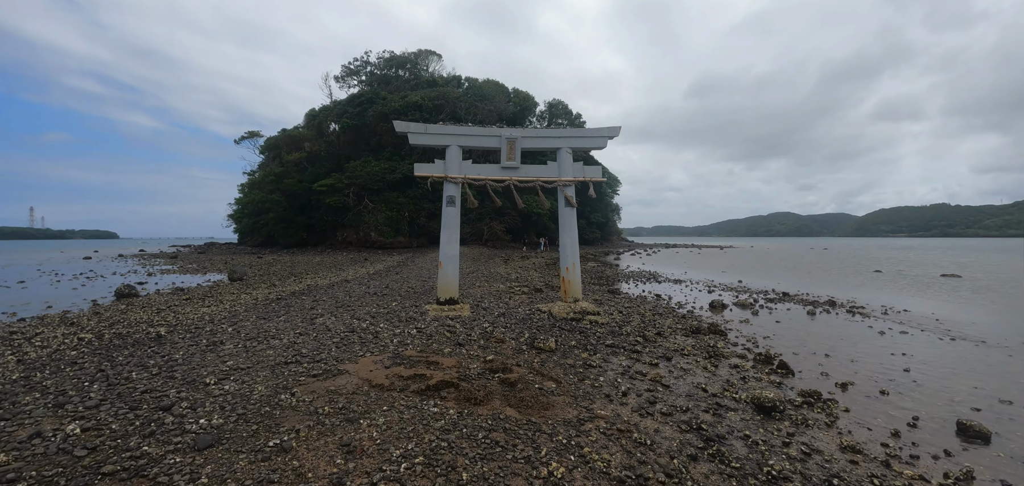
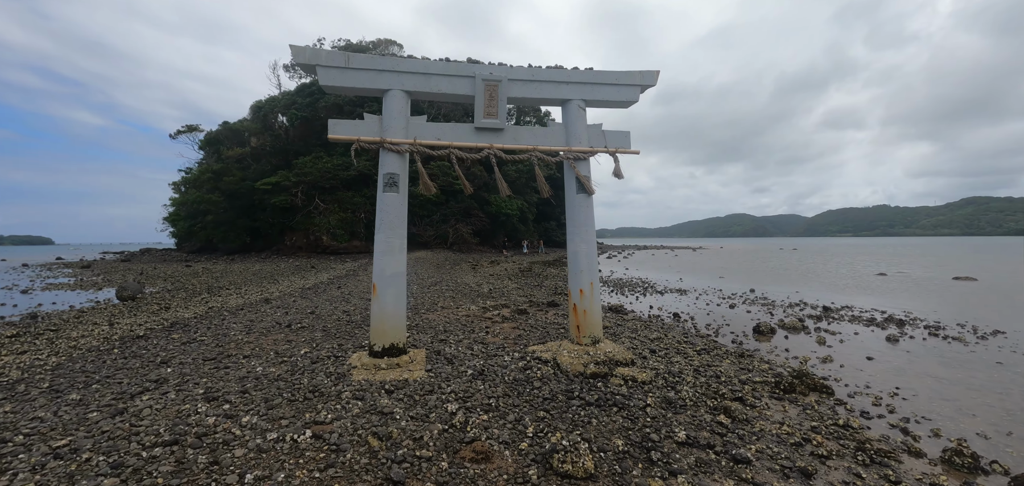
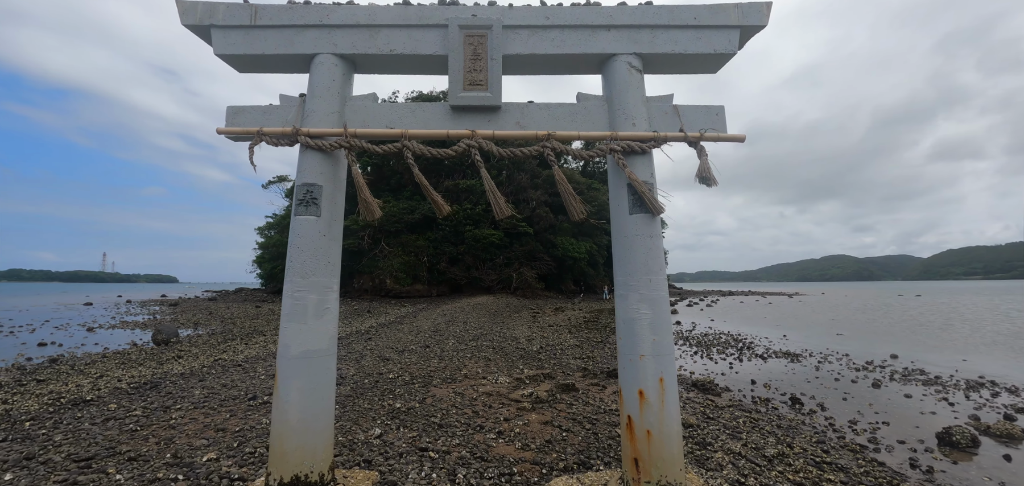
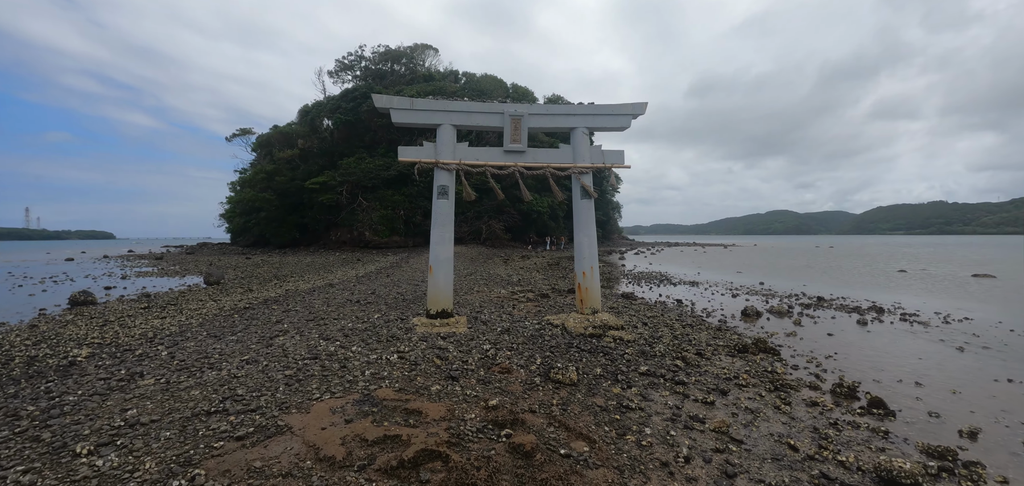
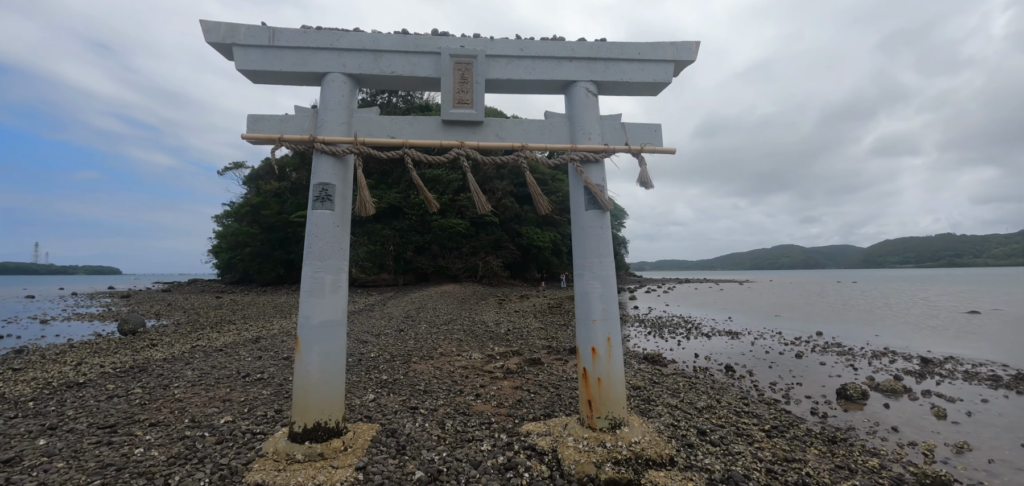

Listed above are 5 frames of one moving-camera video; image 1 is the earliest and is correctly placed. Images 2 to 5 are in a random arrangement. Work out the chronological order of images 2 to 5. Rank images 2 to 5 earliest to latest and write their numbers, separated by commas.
4, 2, 5, 3
